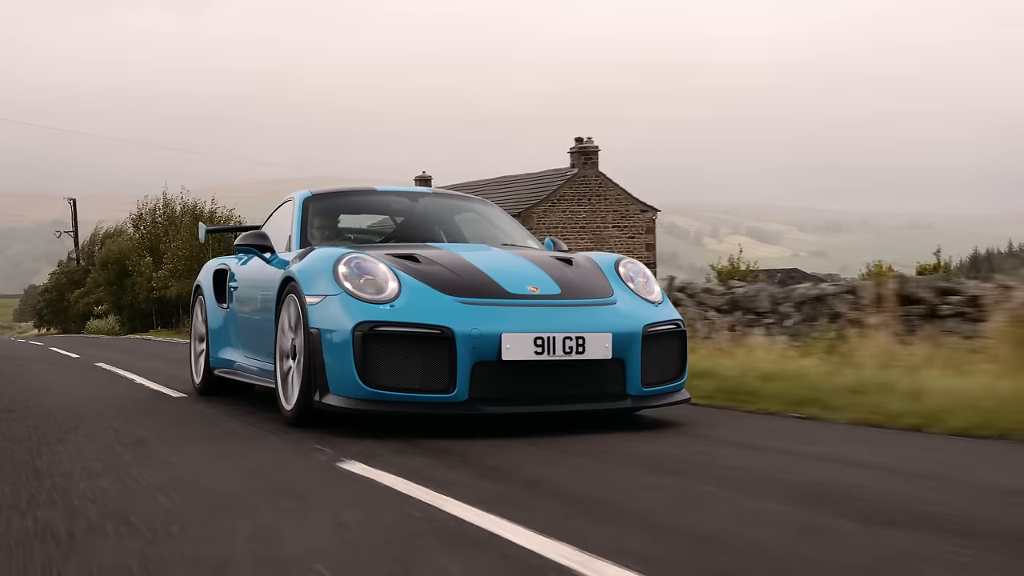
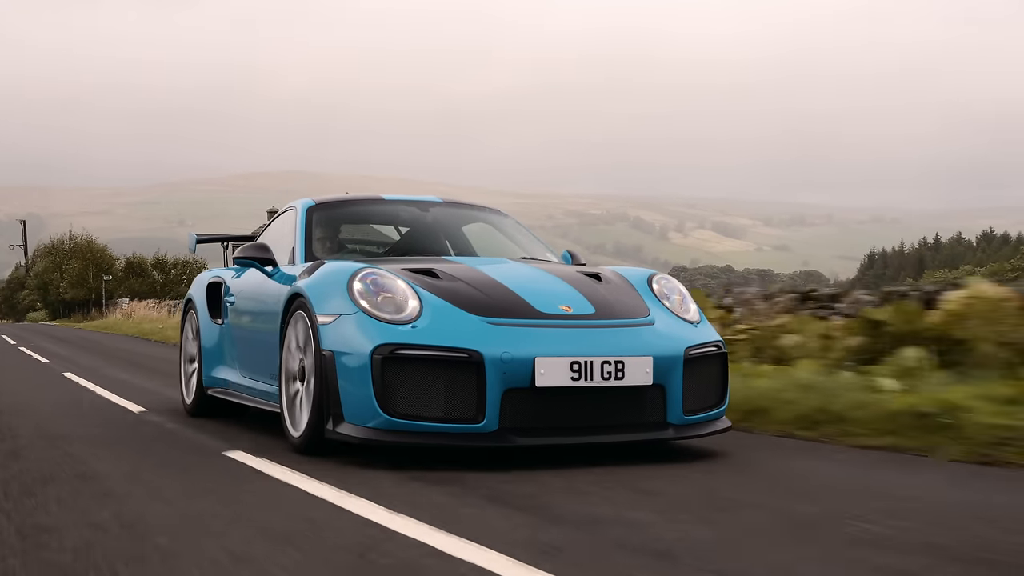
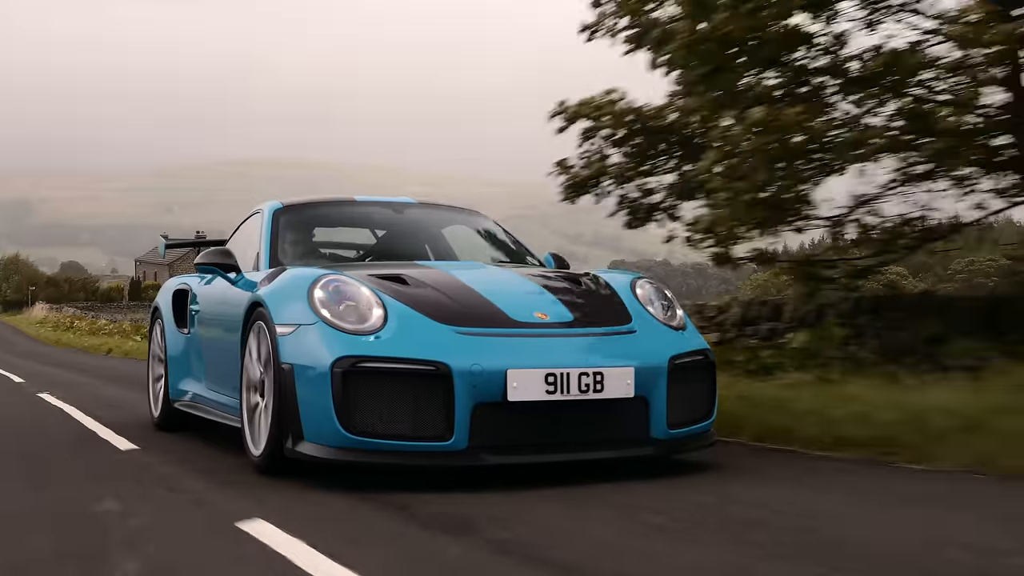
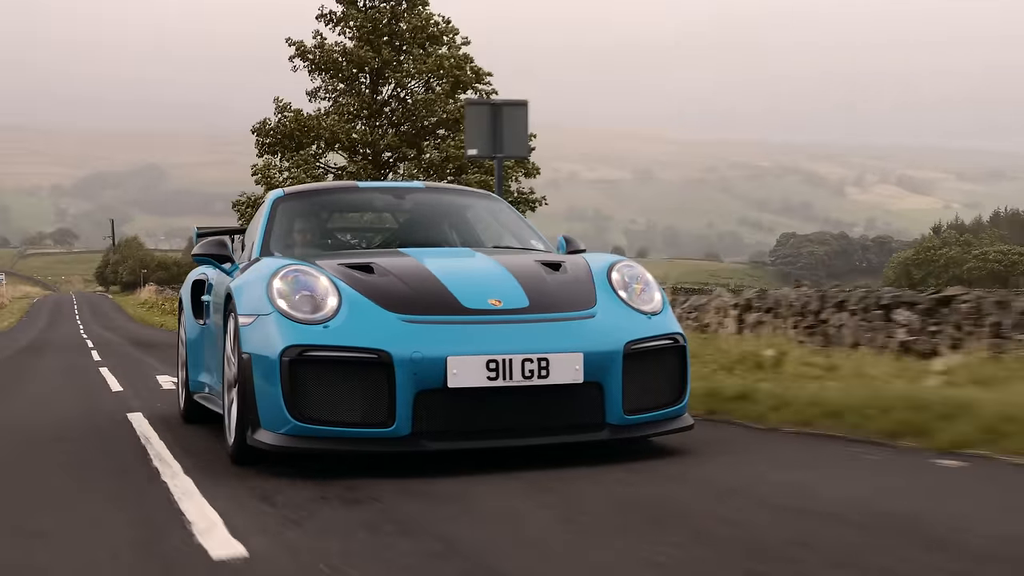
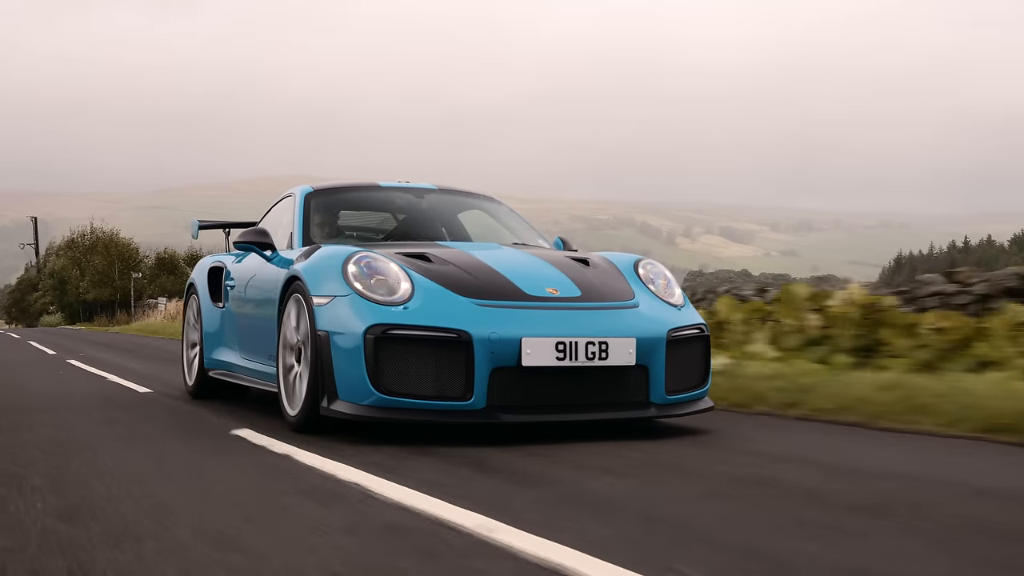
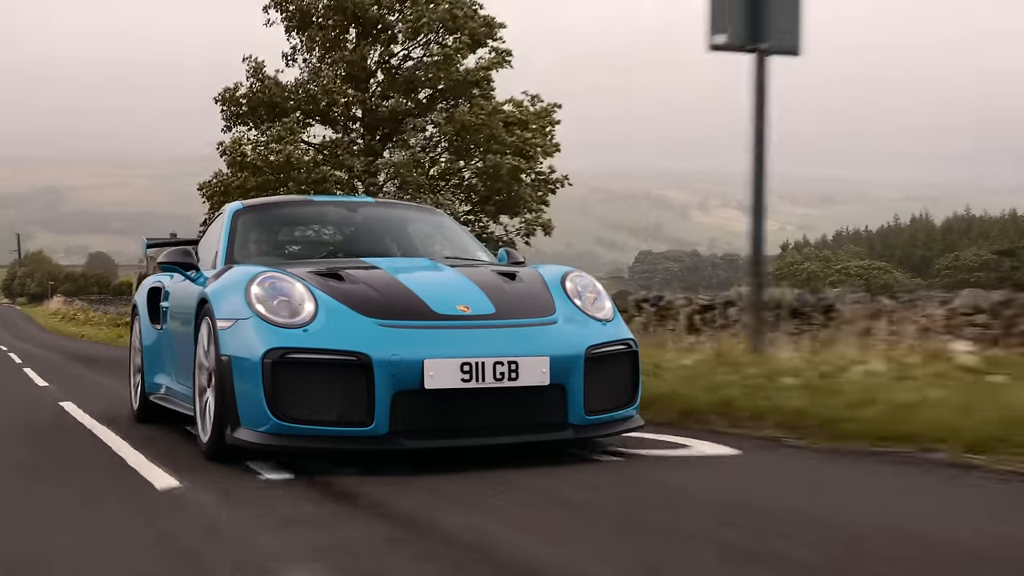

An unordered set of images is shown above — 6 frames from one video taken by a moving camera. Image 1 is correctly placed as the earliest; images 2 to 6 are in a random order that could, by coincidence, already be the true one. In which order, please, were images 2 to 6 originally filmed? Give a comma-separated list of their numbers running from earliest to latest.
5, 2, 3, 6, 4
